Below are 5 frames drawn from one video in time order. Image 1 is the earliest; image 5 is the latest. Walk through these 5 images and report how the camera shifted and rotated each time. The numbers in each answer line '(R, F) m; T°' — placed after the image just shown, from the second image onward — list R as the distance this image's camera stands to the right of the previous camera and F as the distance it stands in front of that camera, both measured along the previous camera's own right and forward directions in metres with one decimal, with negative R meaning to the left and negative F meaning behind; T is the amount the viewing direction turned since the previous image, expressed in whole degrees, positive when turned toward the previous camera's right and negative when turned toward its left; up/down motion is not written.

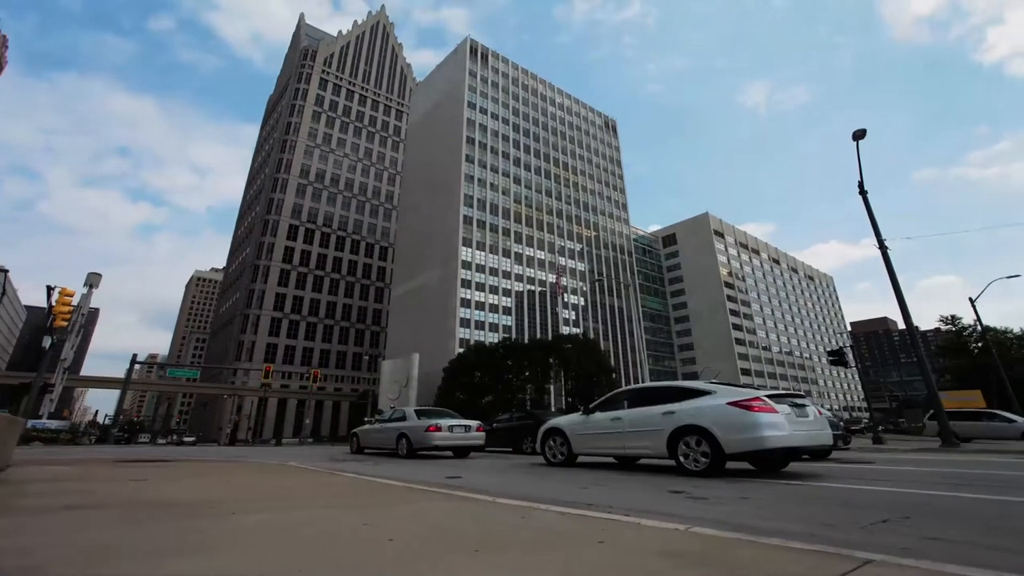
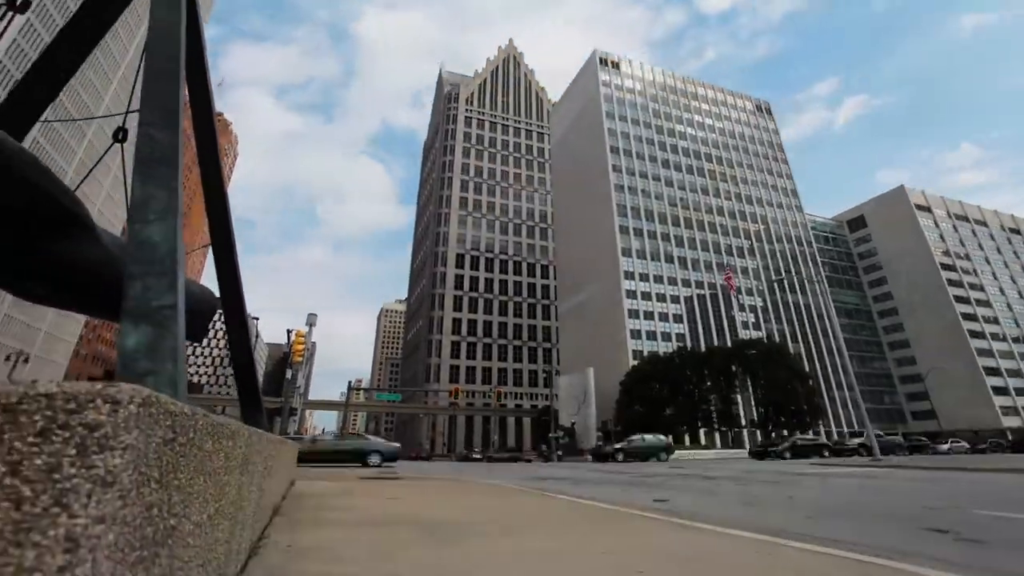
(-0.5, -0.3) m; -17°
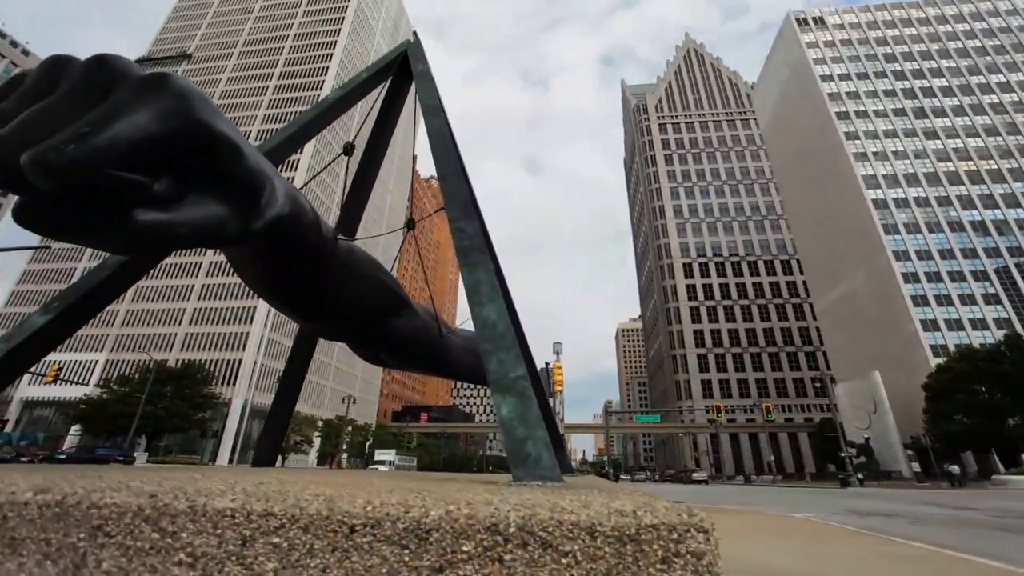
(-0.8, -0.4) m; -24°
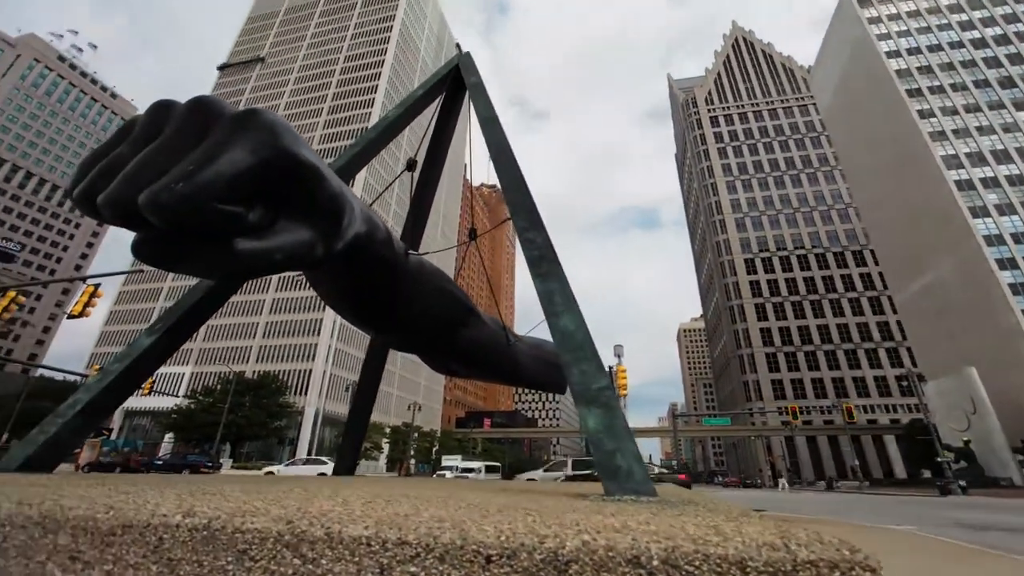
(-0.2, 0.0) m; -6°
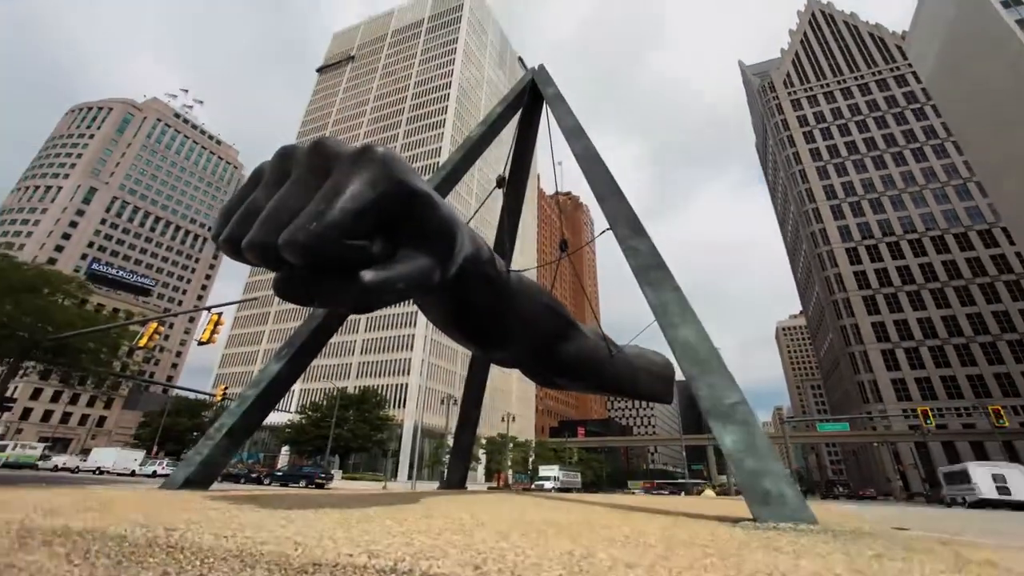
(-0.4, +0.1) m; -9°
